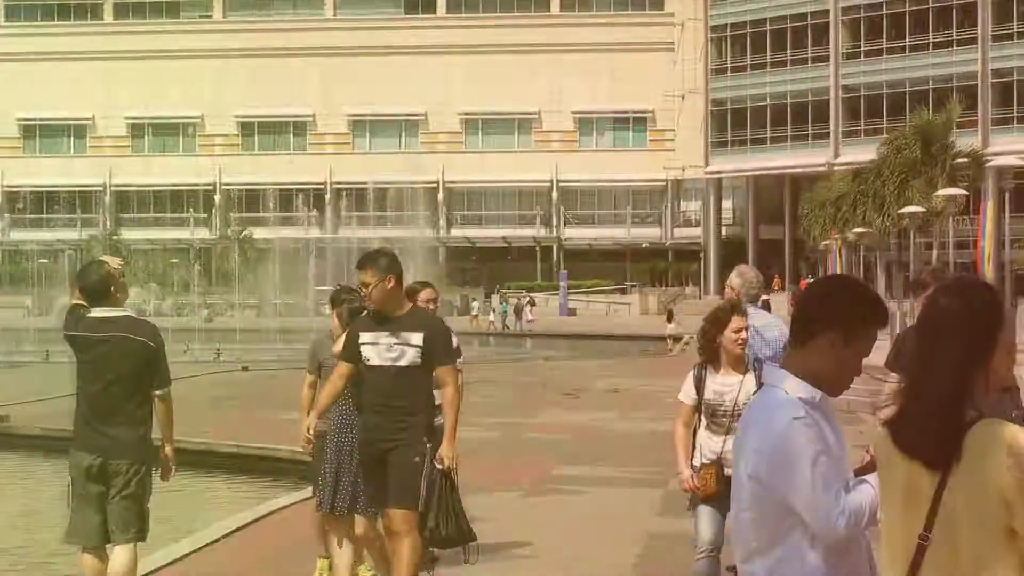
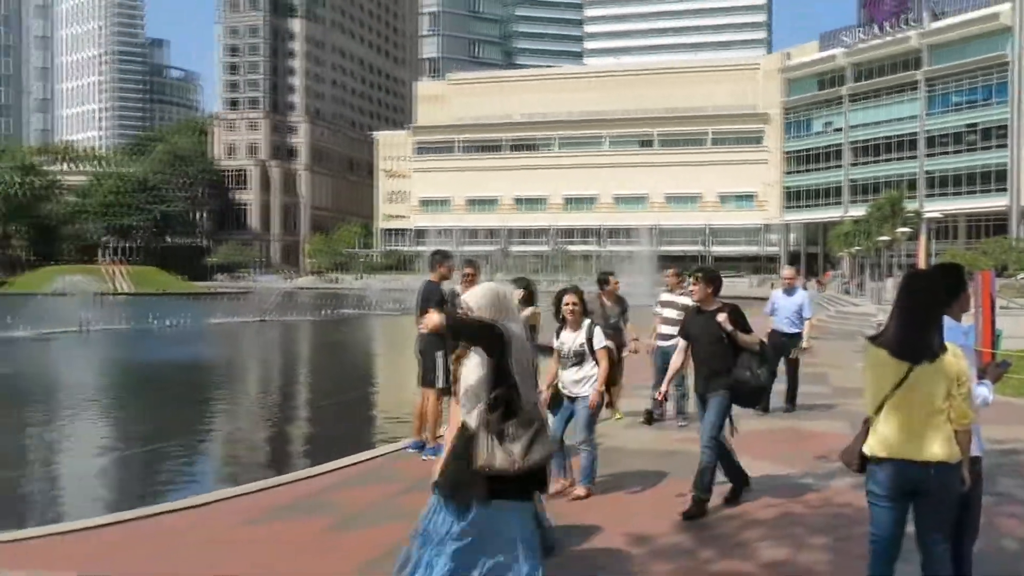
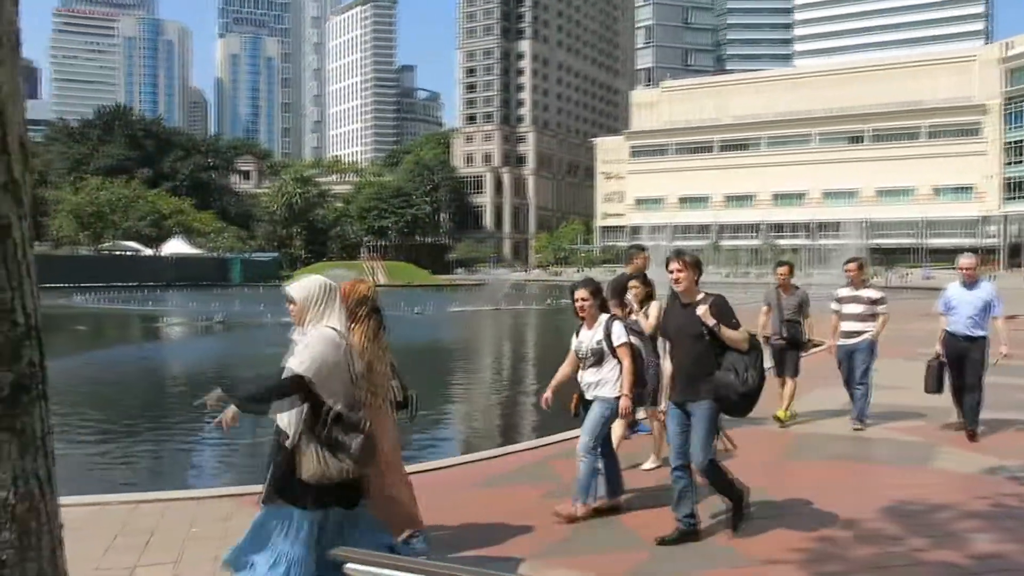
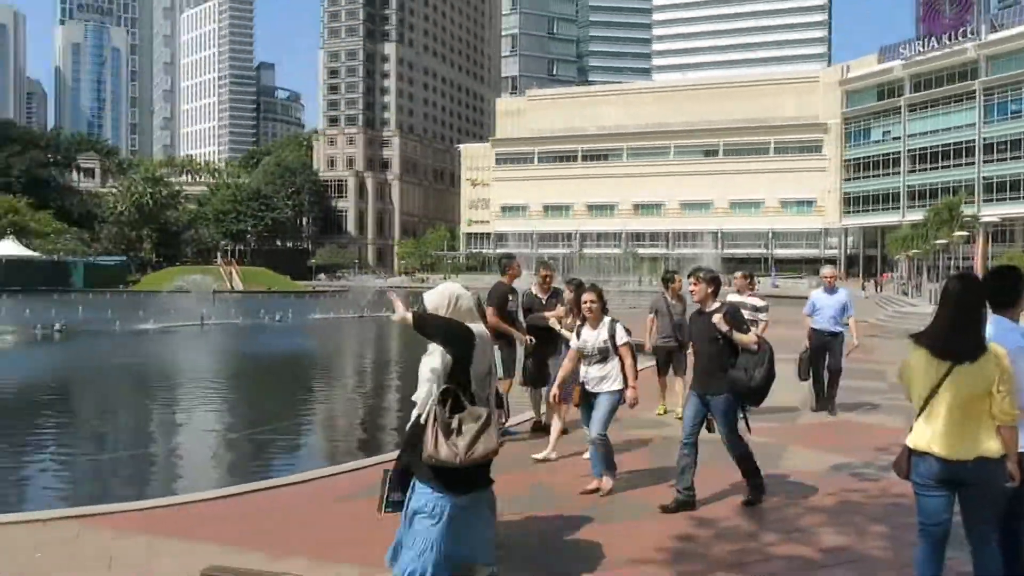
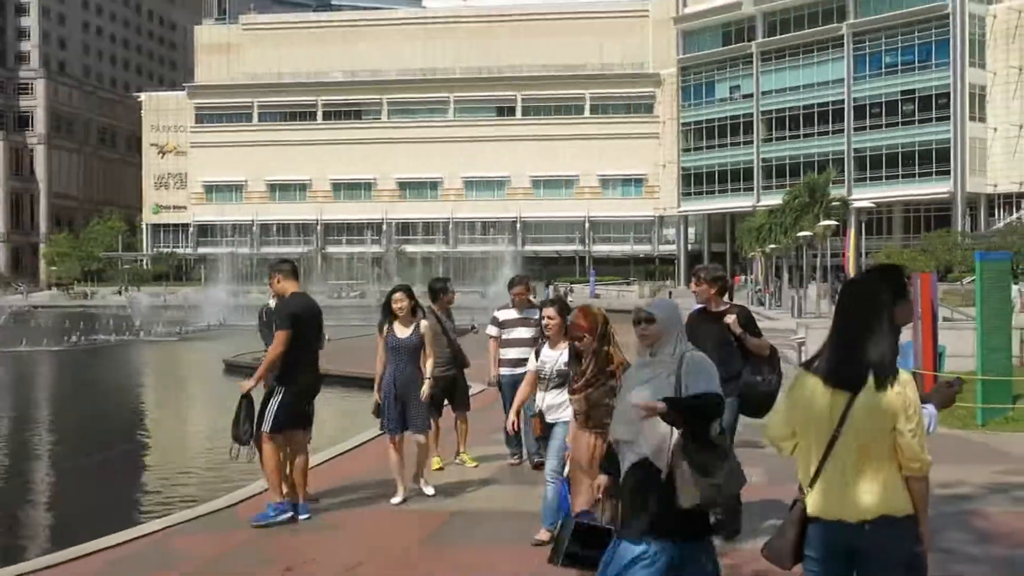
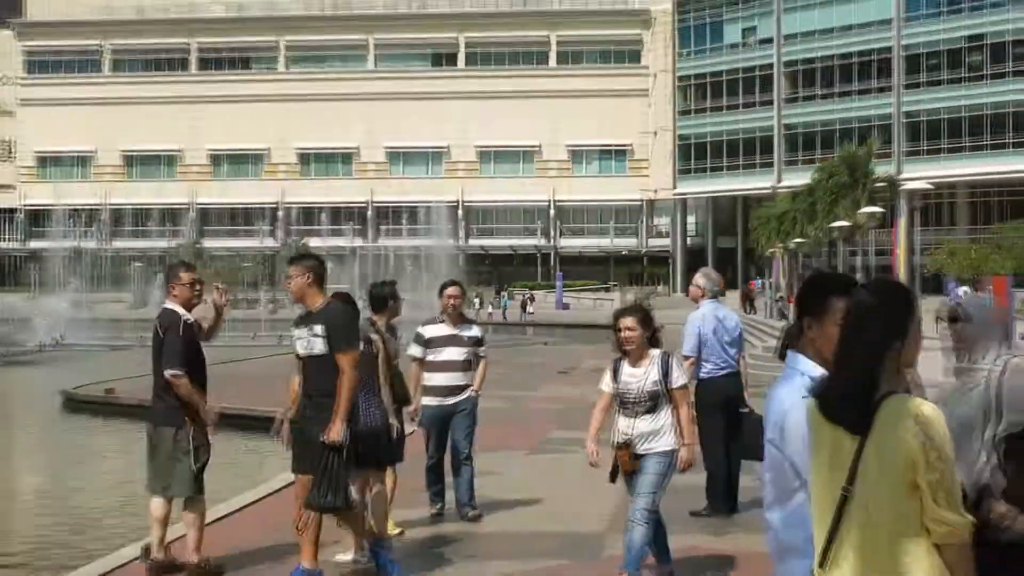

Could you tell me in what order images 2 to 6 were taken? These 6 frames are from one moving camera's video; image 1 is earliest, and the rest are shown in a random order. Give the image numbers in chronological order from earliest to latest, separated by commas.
6, 5, 2, 4, 3
